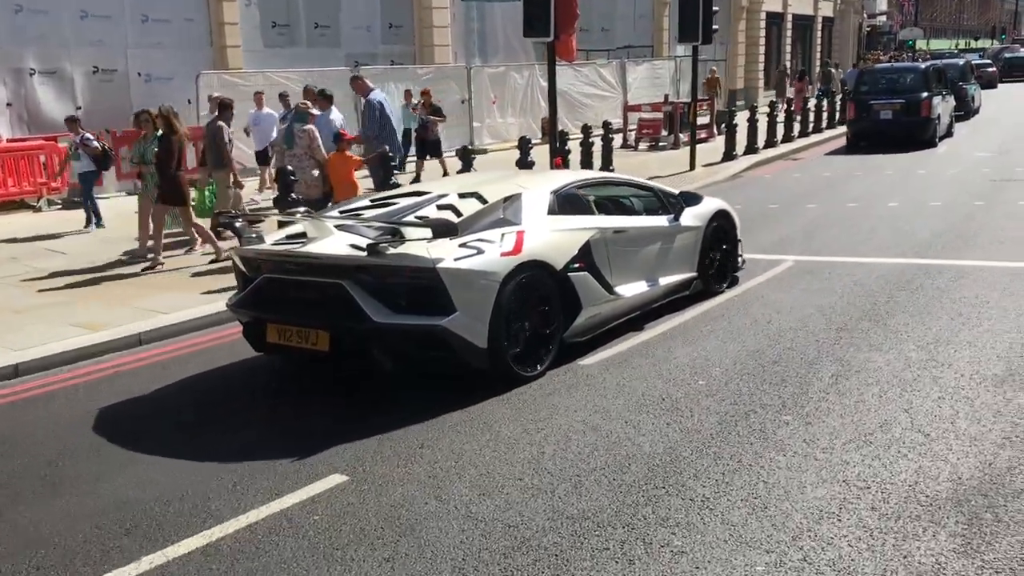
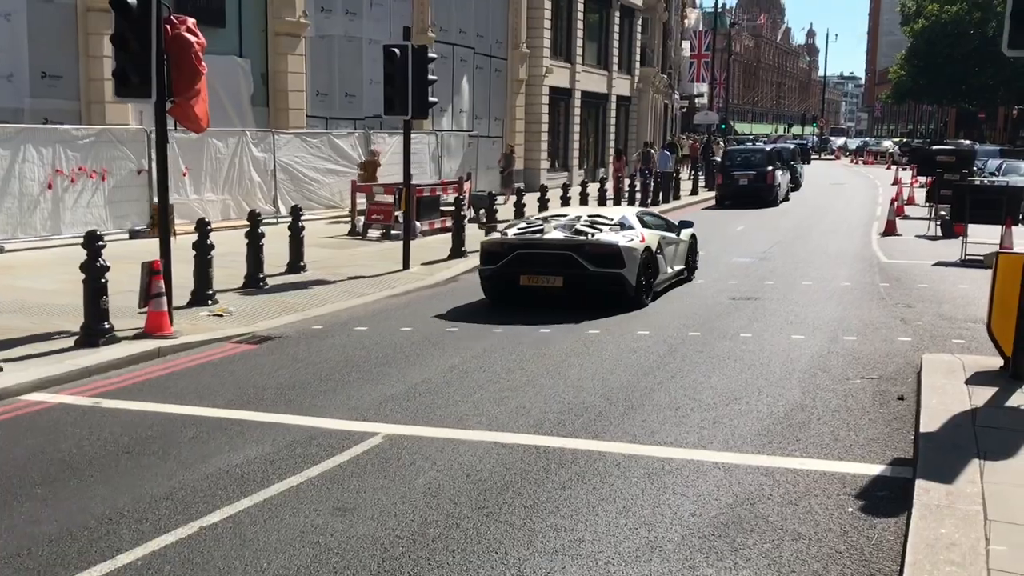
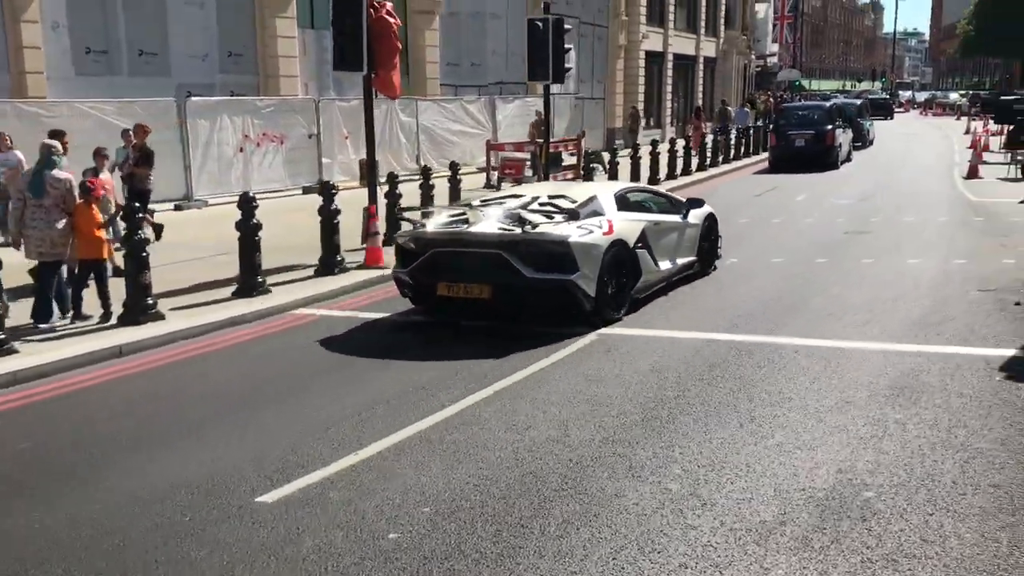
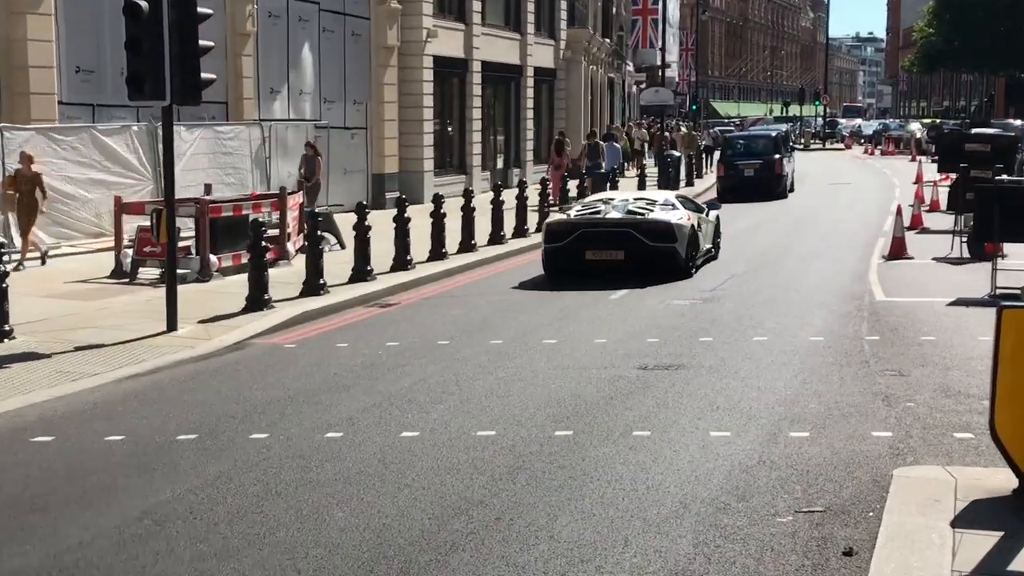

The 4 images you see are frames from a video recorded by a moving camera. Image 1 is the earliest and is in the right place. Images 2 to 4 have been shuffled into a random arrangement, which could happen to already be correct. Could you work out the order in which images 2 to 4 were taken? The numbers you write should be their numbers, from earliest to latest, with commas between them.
3, 2, 4
